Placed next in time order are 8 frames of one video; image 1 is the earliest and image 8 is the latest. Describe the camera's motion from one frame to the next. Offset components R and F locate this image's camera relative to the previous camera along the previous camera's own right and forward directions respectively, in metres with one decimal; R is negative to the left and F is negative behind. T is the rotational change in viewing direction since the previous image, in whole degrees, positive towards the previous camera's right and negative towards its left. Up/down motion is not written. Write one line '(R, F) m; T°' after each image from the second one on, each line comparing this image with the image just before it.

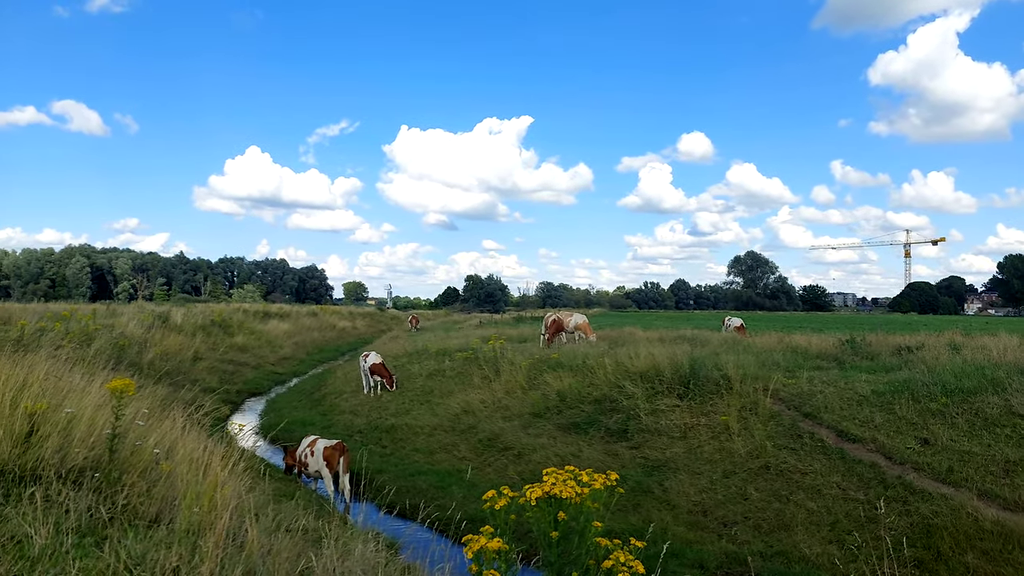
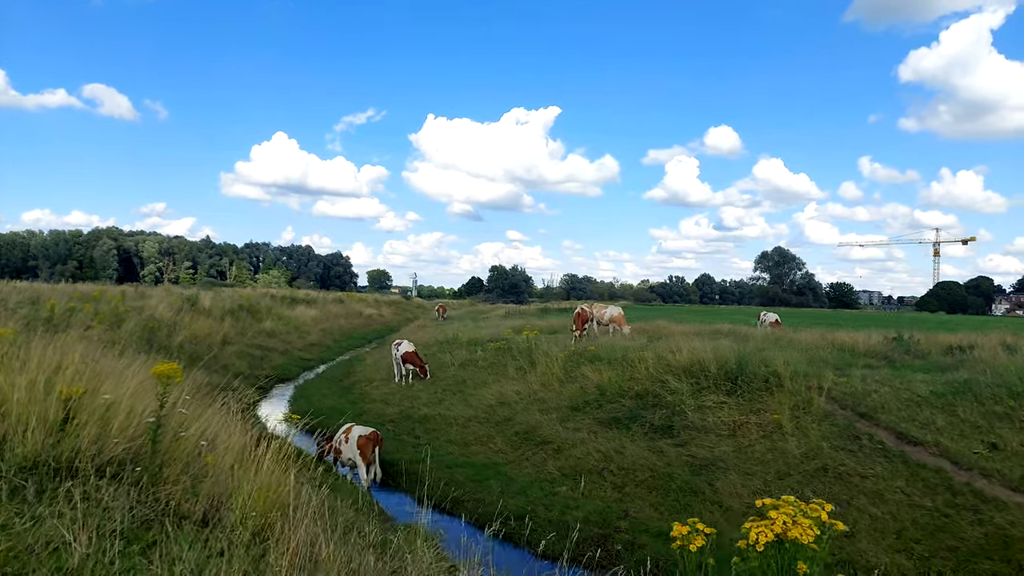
(-0.4, +0.4) m; -2°
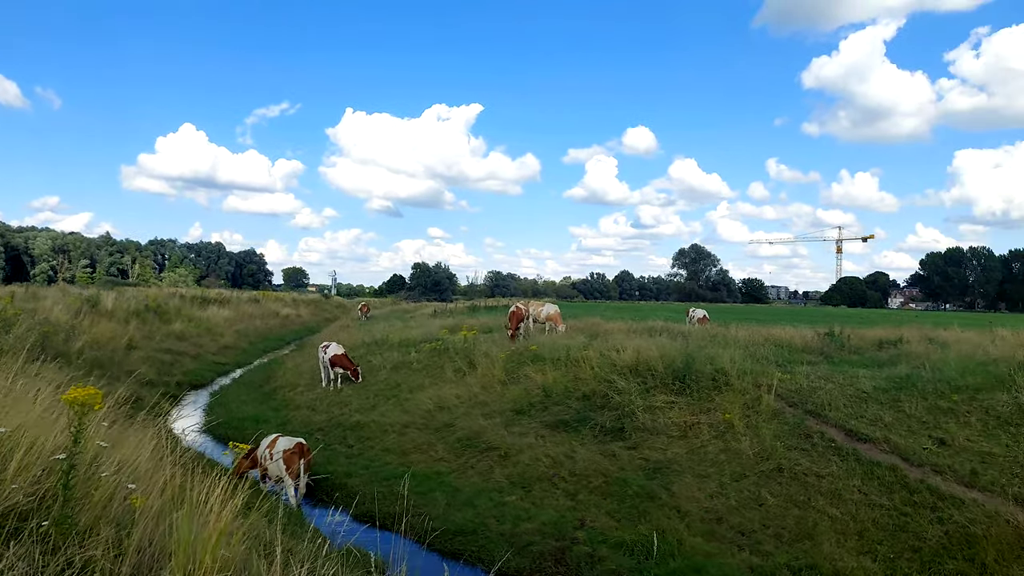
(-0.4, +0.7) m; +6°
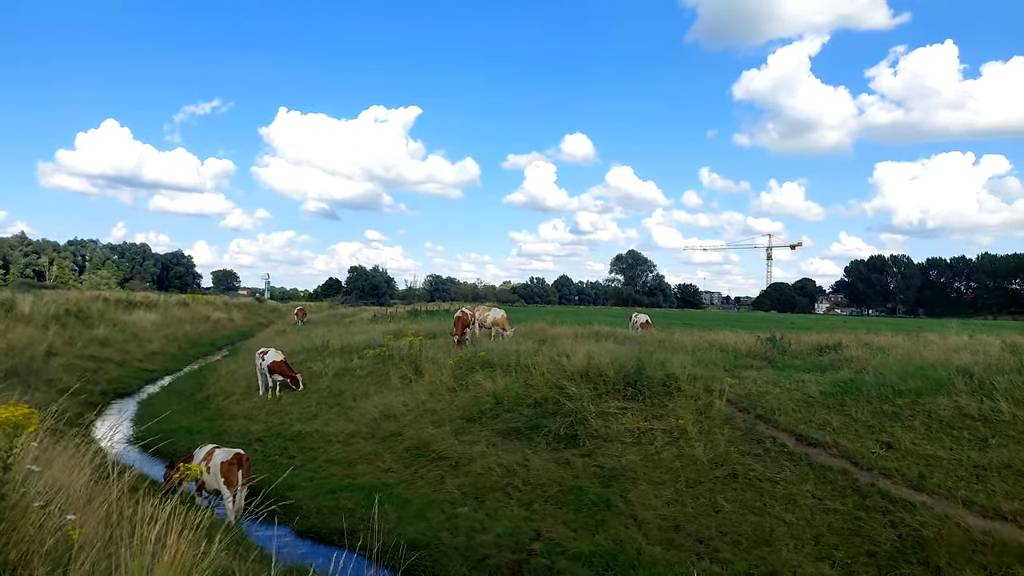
(-0.2, +0.3) m; +5°
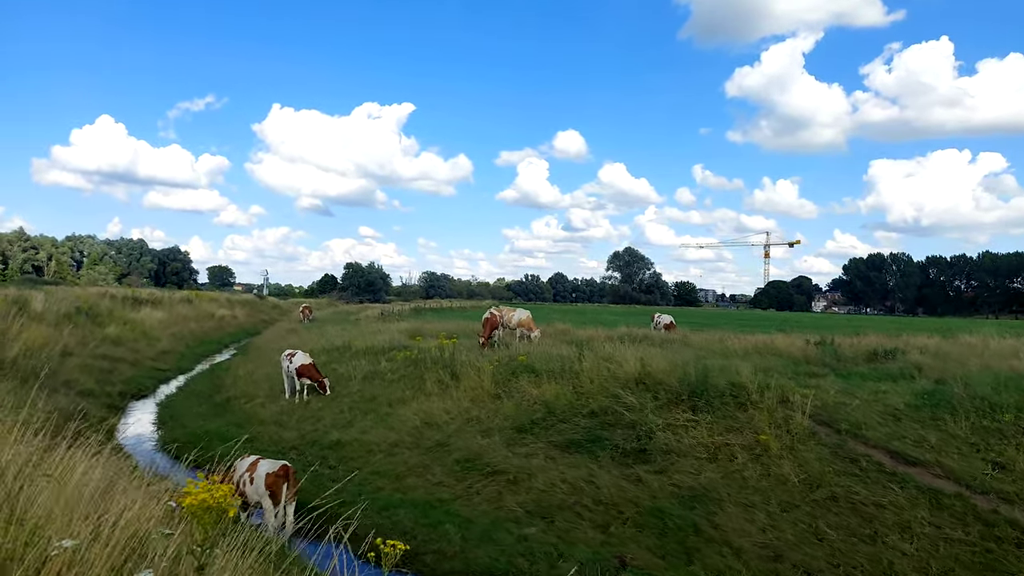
(-1.2, +0.9) m; 0°
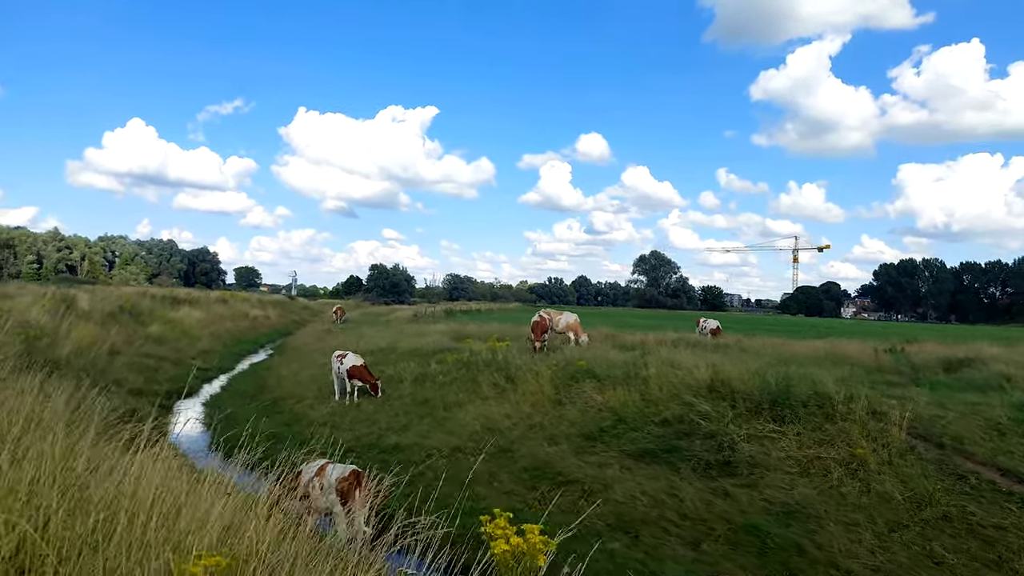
(-0.9, +0.5) m; -2°
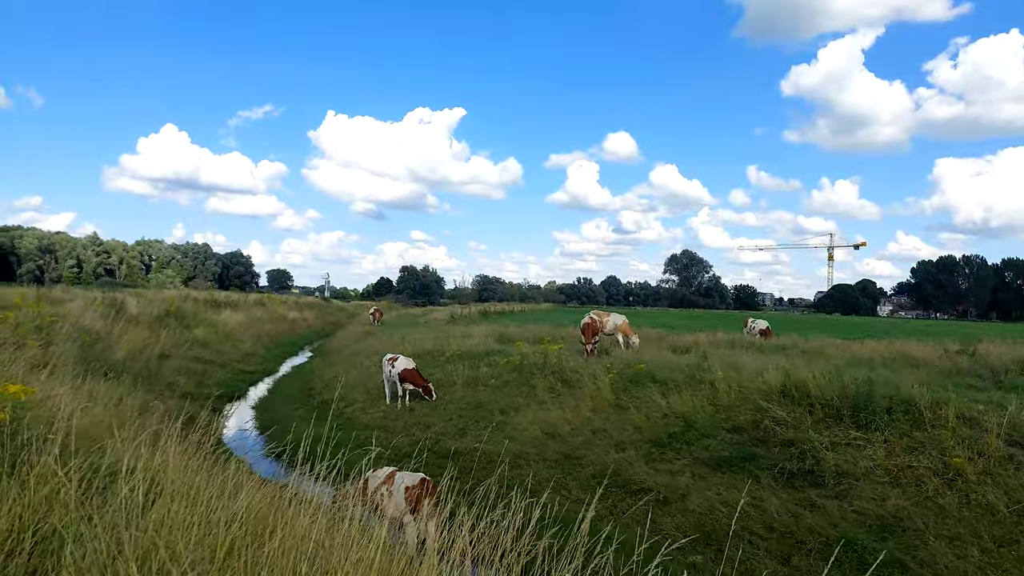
(-0.7, +0.3) m; -2°
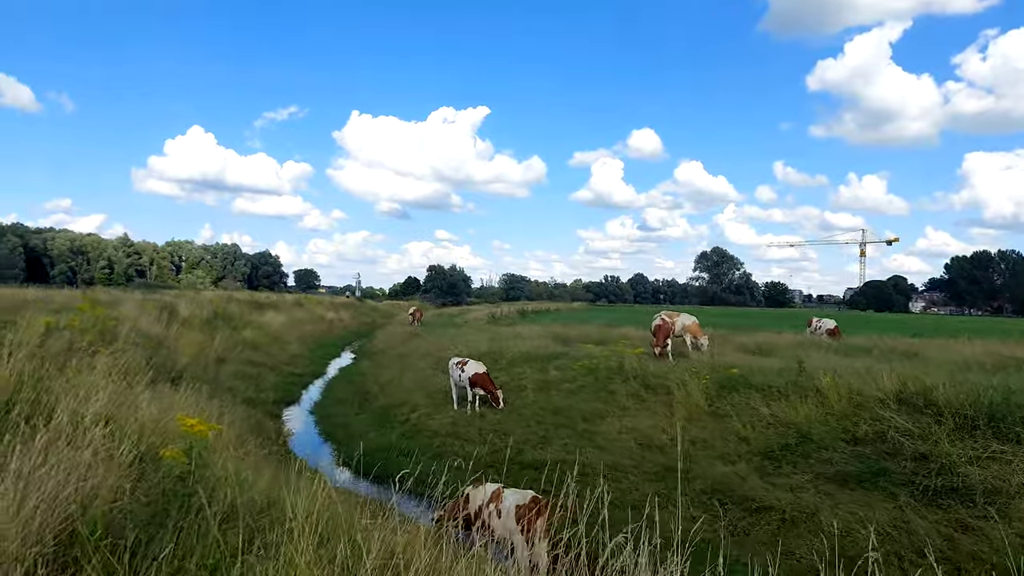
(-1.3, +0.8) m; -2°
